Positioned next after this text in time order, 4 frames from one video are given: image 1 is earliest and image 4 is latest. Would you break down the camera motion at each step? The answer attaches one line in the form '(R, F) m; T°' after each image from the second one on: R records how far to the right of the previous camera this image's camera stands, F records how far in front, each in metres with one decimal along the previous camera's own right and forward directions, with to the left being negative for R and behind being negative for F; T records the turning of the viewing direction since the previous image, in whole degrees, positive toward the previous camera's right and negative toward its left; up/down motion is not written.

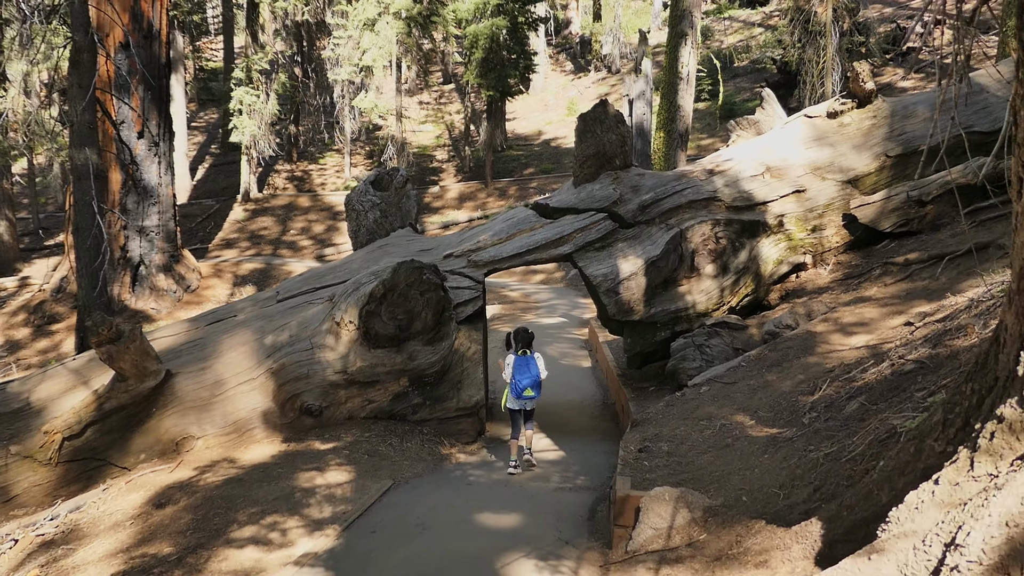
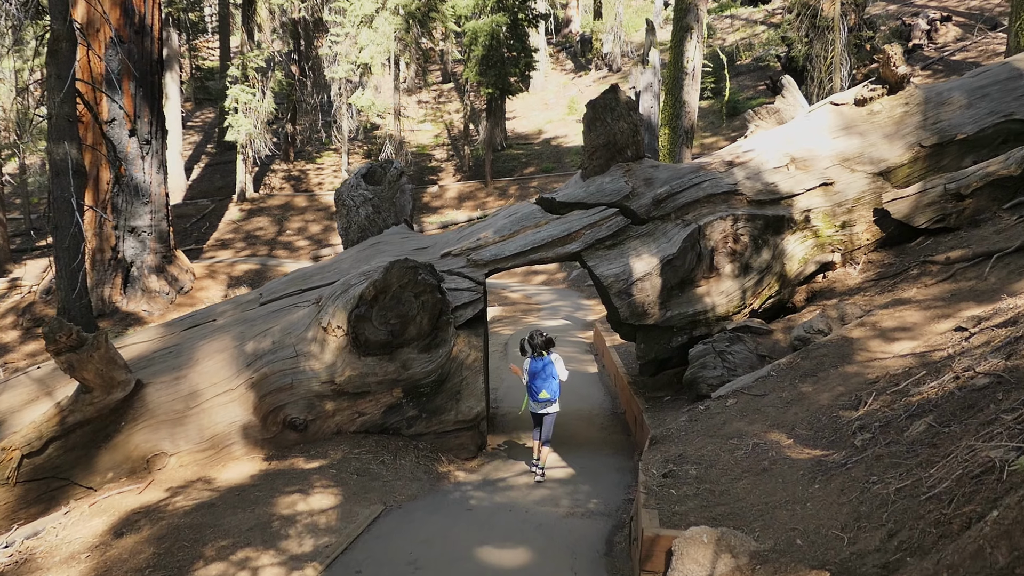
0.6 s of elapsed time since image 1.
(0.0, +0.7) m; 0°
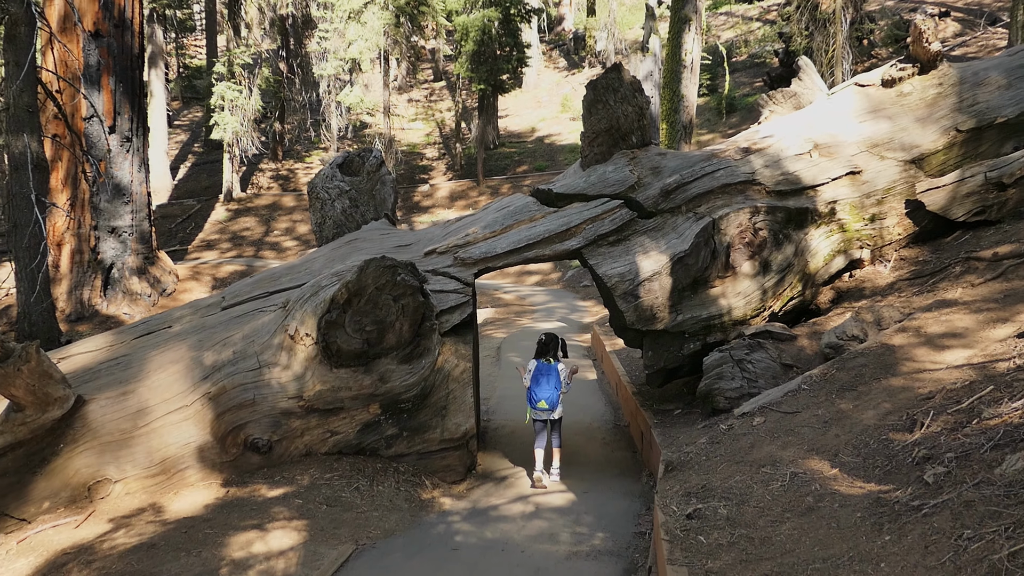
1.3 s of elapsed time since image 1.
(0.0, +0.8) m; 0°
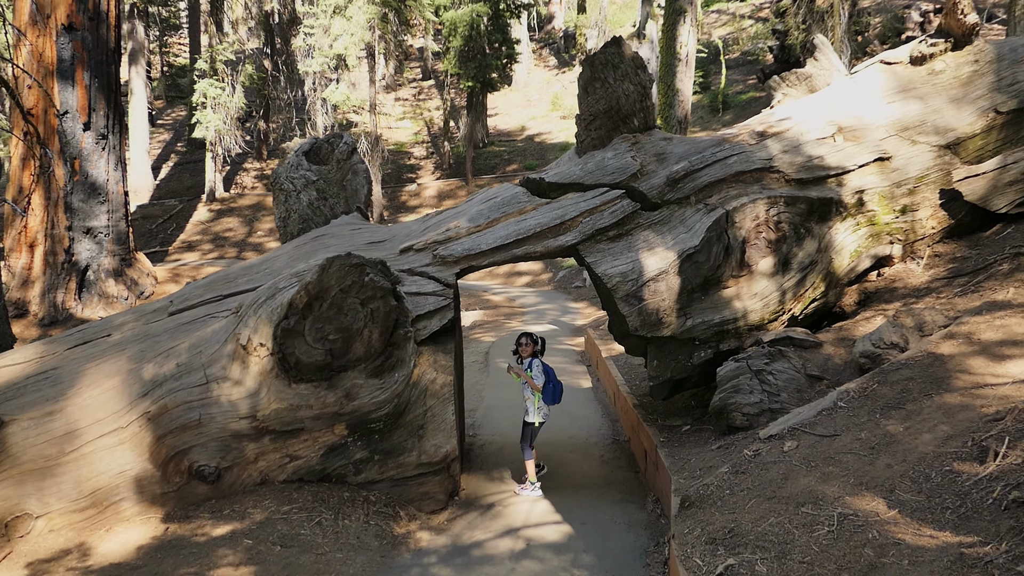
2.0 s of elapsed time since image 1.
(0.0, +0.8) m; +1°
